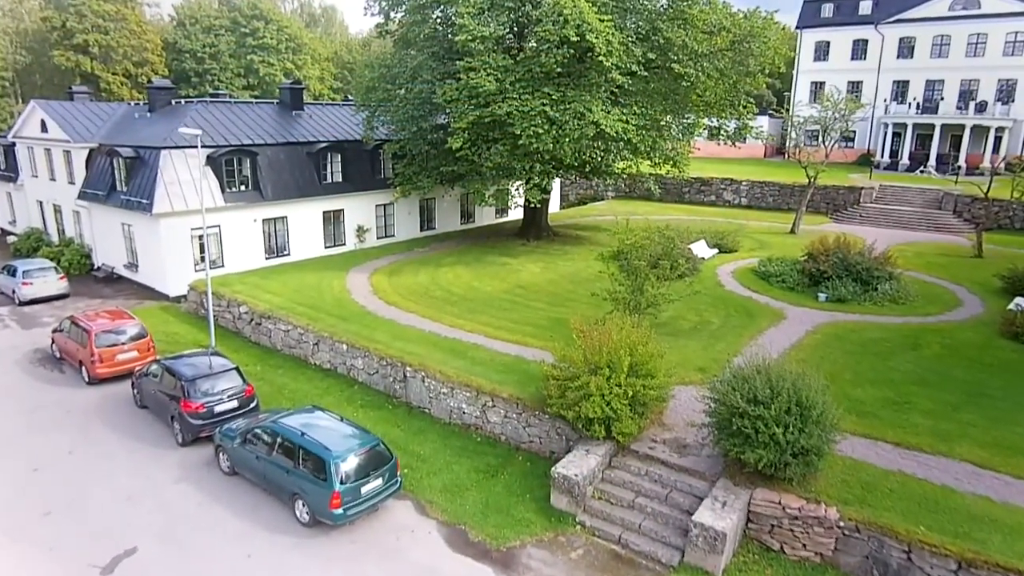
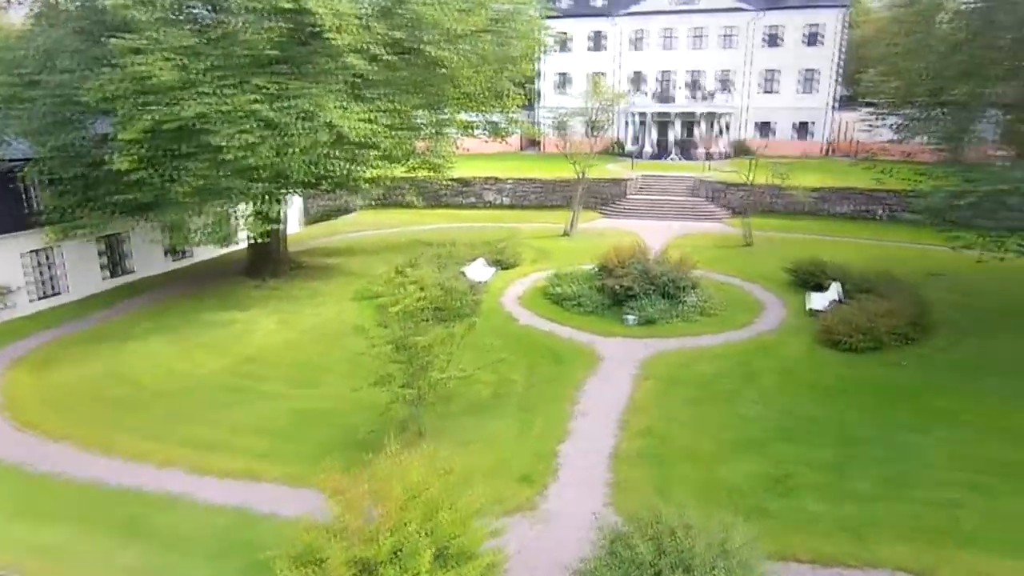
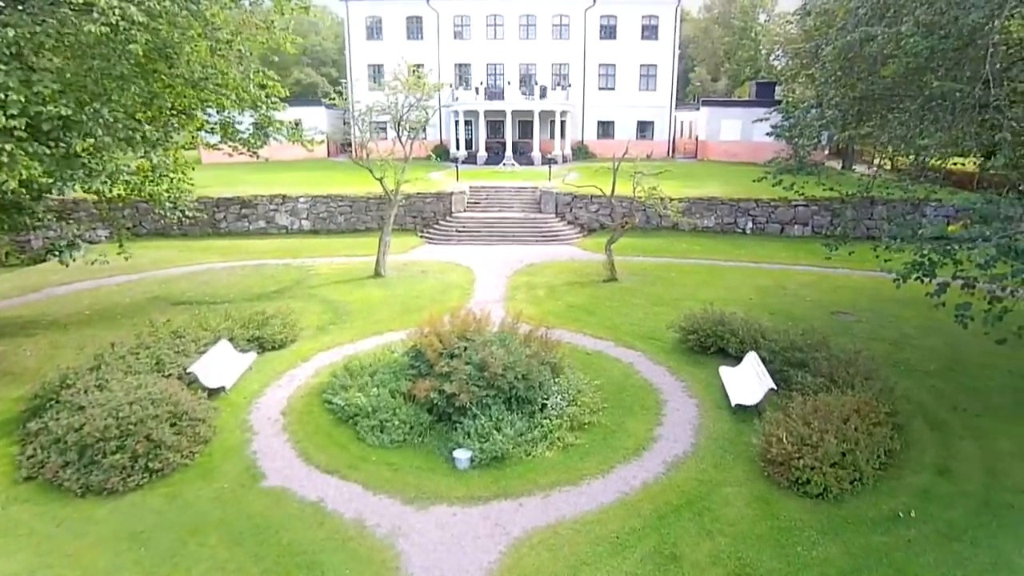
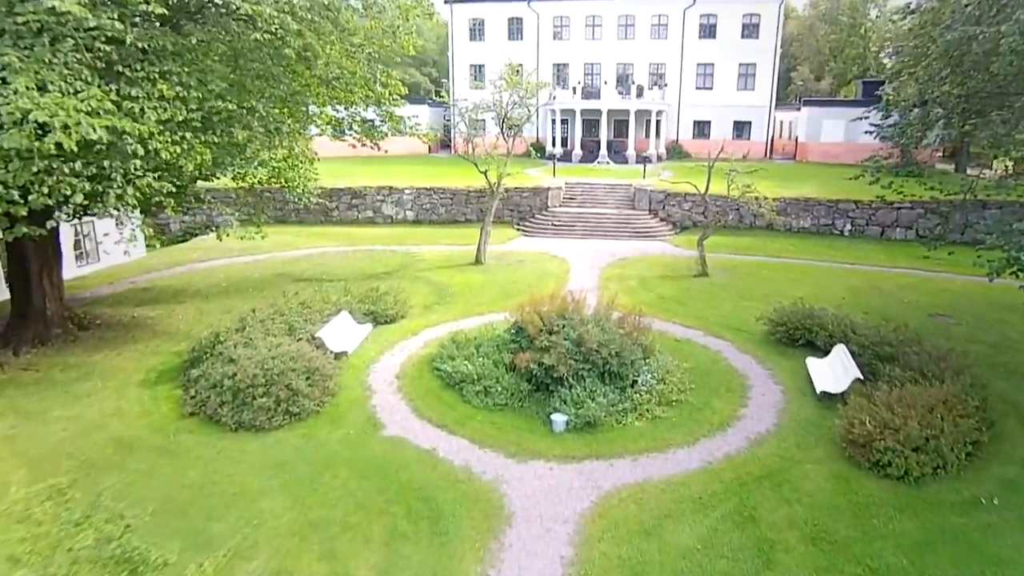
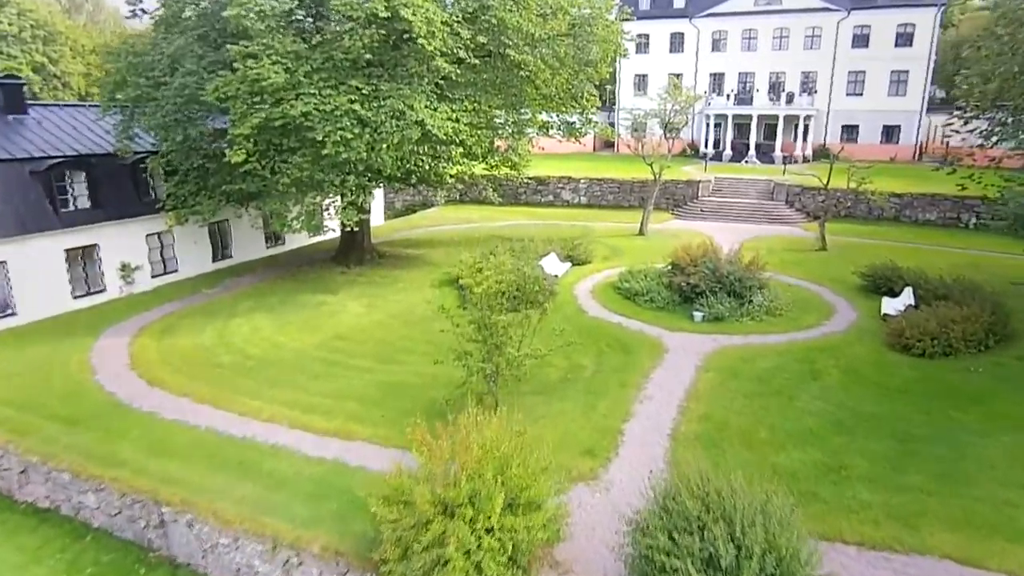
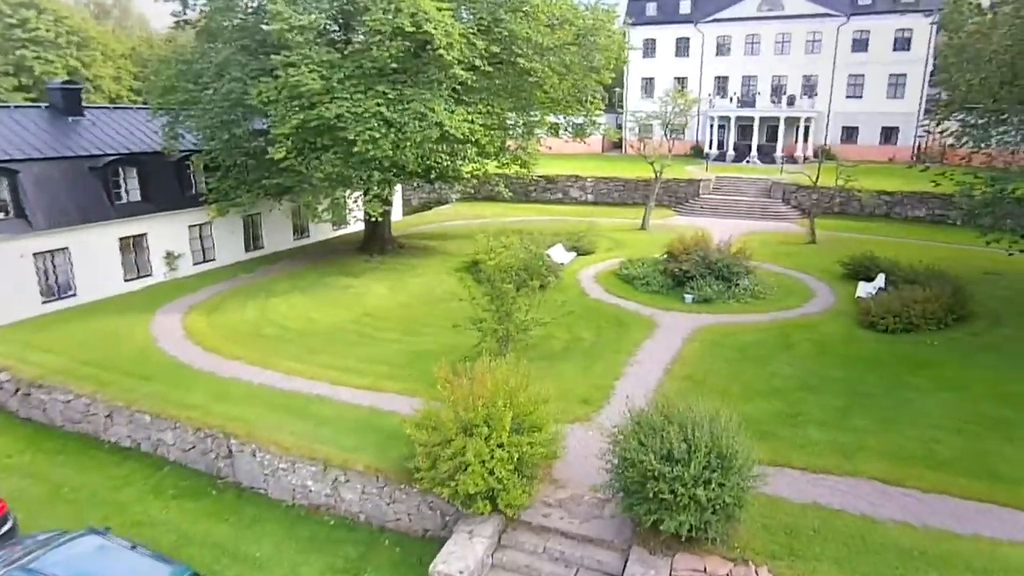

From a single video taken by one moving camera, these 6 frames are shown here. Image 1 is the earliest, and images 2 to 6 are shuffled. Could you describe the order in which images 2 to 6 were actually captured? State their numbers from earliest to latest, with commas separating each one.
6, 5, 2, 4, 3
